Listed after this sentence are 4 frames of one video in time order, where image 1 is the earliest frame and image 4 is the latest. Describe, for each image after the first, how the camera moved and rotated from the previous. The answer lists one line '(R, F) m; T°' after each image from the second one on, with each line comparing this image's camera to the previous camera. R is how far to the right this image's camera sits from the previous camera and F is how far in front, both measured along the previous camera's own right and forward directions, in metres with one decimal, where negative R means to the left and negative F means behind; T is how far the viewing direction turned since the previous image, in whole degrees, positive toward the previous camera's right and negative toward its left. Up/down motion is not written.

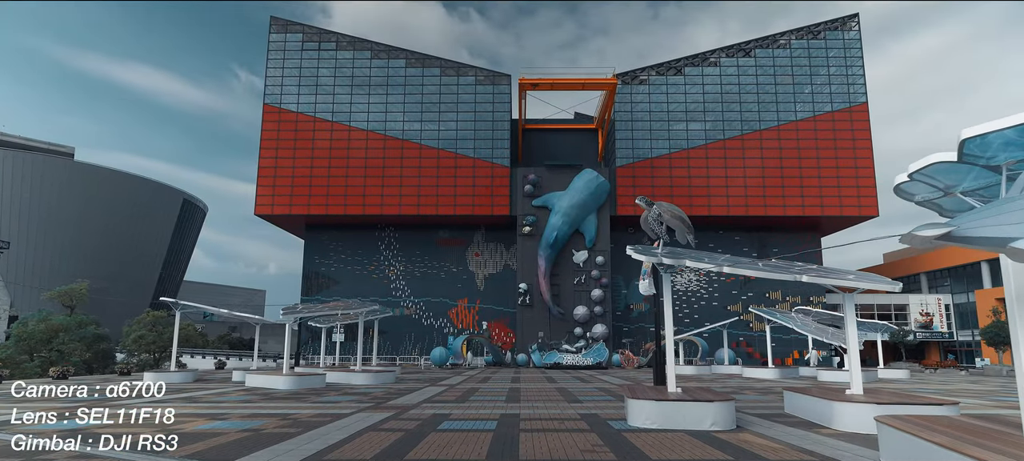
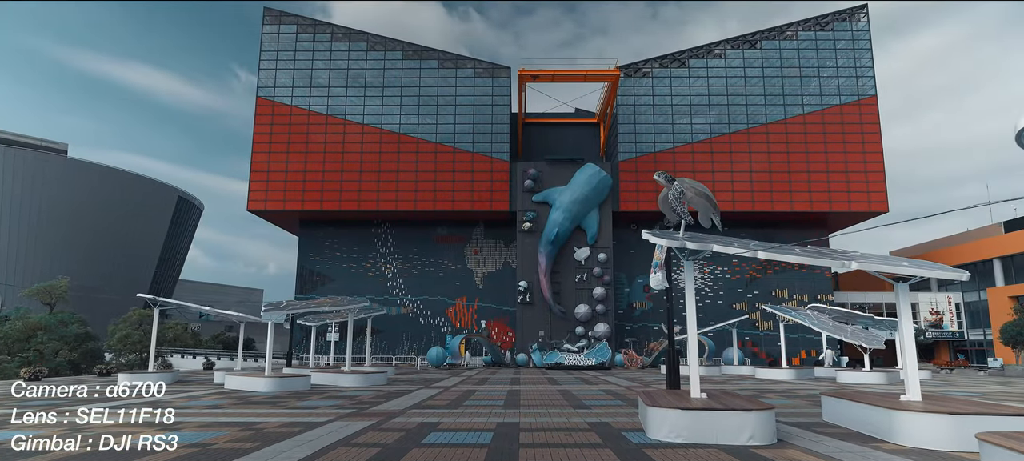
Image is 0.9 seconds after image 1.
(0.0, +1.5) m; 0°
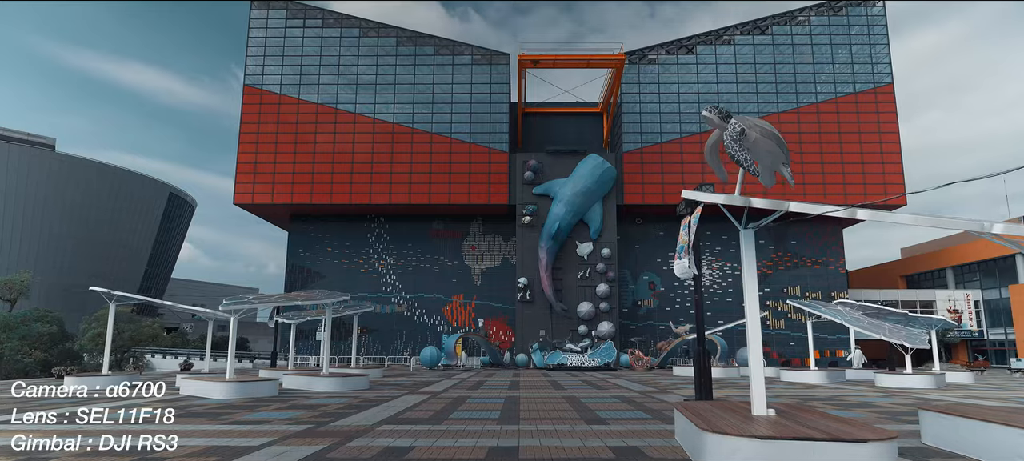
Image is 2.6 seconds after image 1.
(0.0, +2.6) m; 0°
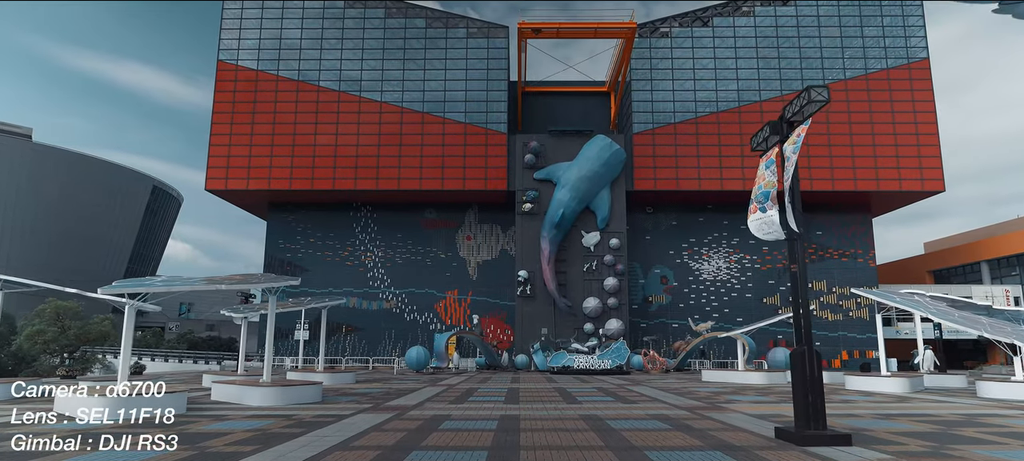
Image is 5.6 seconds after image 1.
(+0.1, +4.6) m; 0°
